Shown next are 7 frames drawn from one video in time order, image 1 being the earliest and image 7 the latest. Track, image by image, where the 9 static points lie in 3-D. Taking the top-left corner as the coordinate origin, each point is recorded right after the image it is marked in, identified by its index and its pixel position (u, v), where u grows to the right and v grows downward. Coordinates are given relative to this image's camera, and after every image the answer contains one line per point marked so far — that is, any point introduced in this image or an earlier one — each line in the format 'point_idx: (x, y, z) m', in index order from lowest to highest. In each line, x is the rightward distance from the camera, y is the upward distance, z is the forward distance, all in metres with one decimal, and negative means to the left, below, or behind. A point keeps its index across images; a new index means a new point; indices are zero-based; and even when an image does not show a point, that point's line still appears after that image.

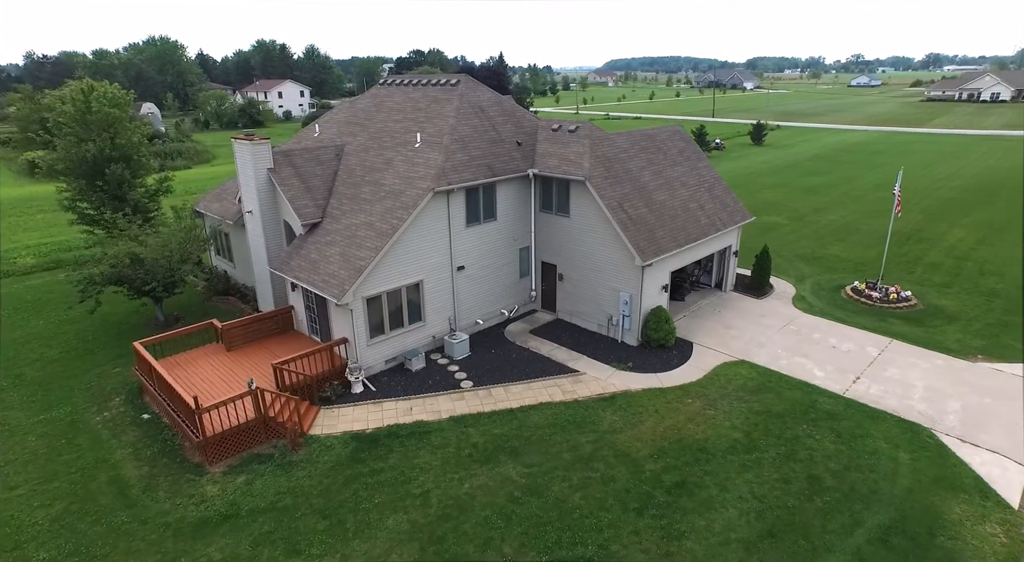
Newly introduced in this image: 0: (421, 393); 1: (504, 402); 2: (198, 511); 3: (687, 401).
0: (-2.5, -3.1, +15.9) m
1: (-0.2, -3.2, +15.4) m
2: (-6.4, -4.7, +11.9) m
3: (+4.7, -3.2, +15.4) m
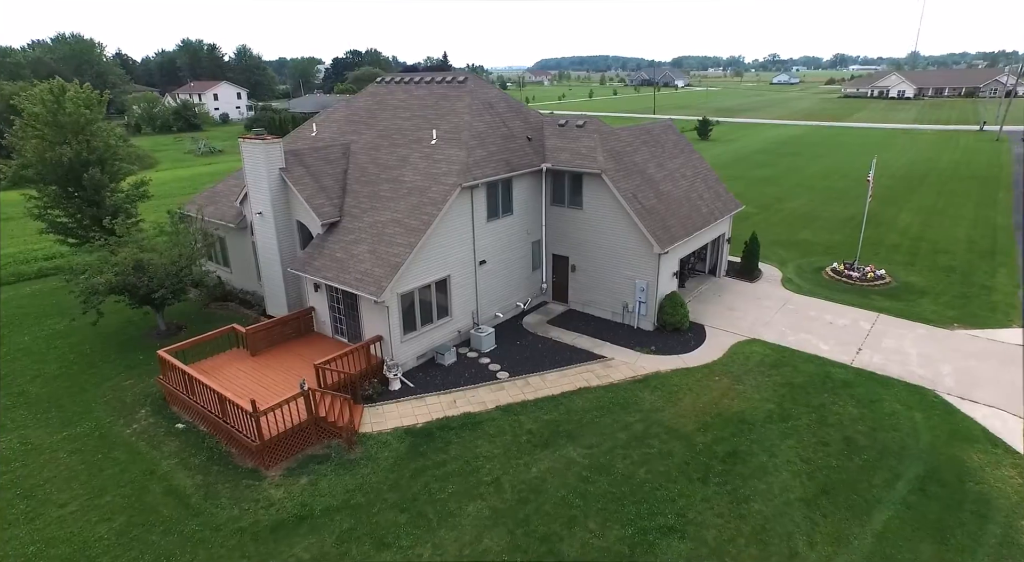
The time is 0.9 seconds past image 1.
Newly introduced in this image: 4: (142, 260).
0: (-1.4, -2.9, +16.1) m
1: (+0.9, -3.0, +15.8) m
2: (-4.9, -4.7, +11.7) m
3: (+5.7, -2.7, +16.3) m
4: (-11.5, +0.6, +18.0) m
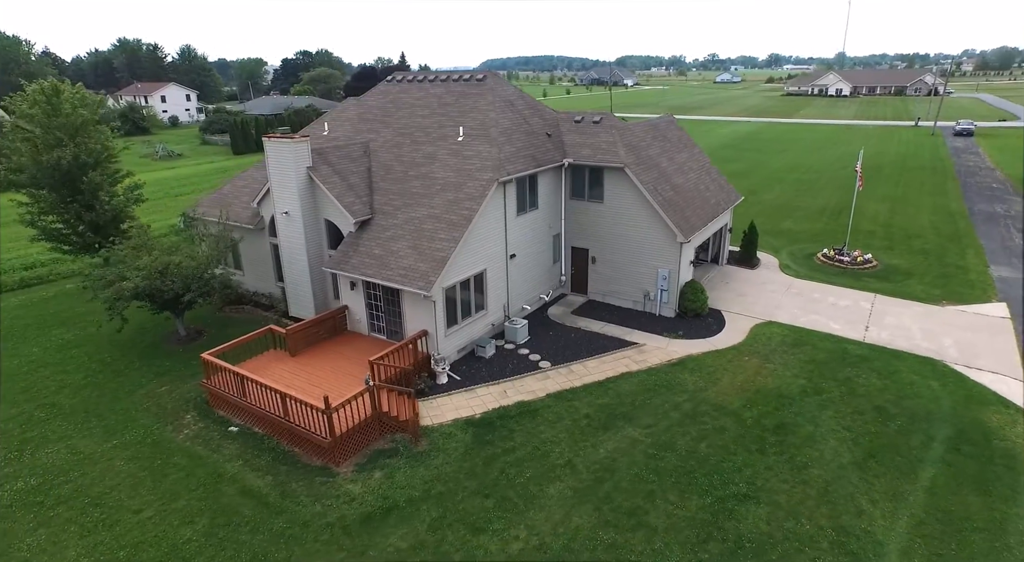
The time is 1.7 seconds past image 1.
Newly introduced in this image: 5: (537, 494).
0: (-0.2, -2.7, +16.4) m
1: (+2.2, -2.7, +16.4) m
2: (-3.2, -4.6, +11.8) m
3: (+7.0, -2.3, +17.2) m
4: (-10.5, +0.5, +17.5) m
5: (+0.5, -4.4, +12.0) m
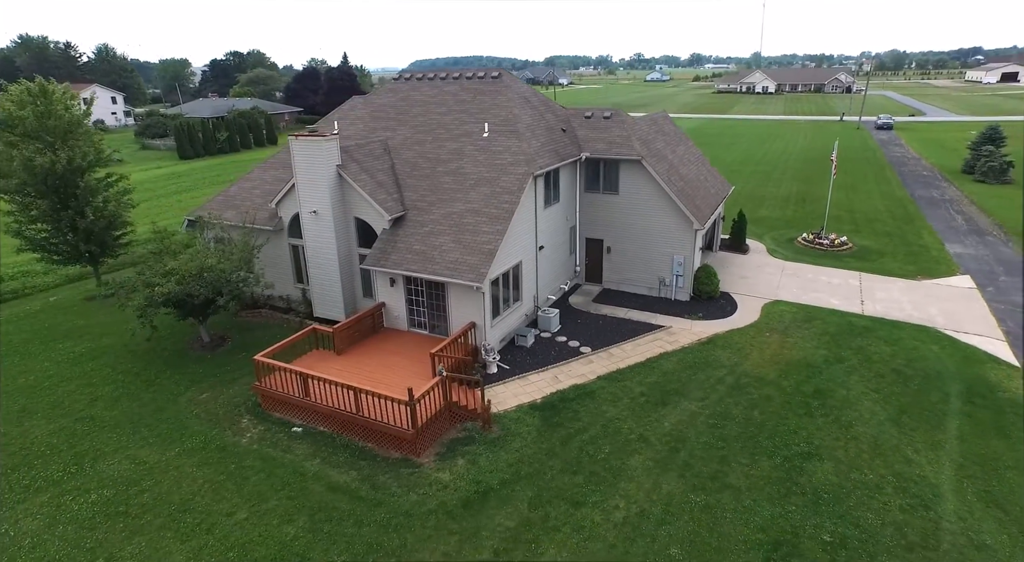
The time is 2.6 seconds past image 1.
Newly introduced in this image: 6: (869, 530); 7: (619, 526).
0: (+1.2, -2.4, +17.0) m
1: (+3.5, -2.3, +17.2) m
2: (-1.3, -4.4, +12.0) m
3: (+8.1, -1.7, +18.5) m
4: (-9.3, +0.4, +17.0) m
5: (+2.4, -4.1, +12.7) m
6: (+6.7, -4.7, +10.9) m
7: (+2.1, -4.7, +11.1) m
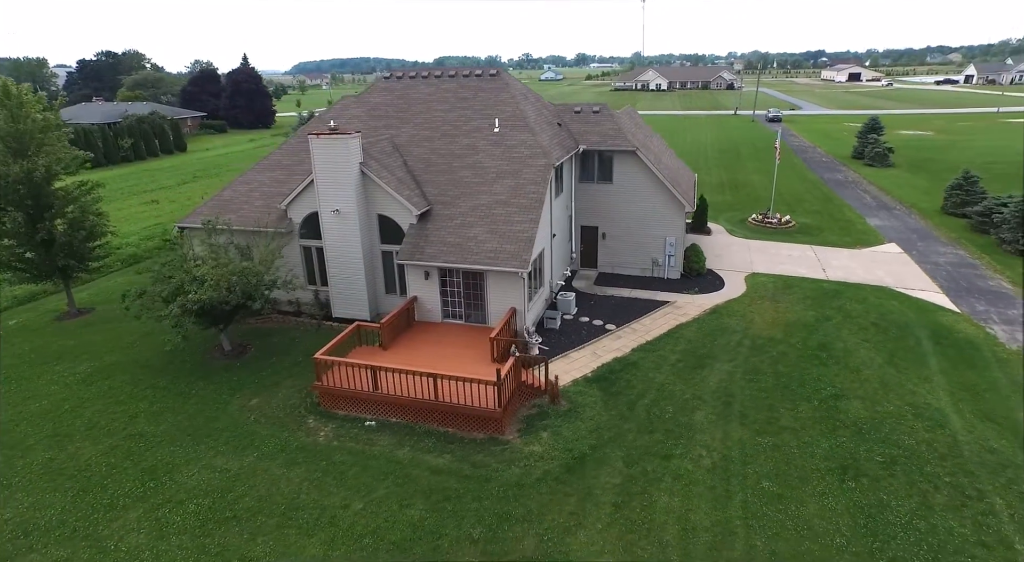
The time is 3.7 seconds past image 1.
0: (+2.3, -1.9, +18.1) m
1: (+4.5, -1.6, +18.7) m
2: (+0.8, -4.0, +12.9) m
3: (+8.9, -0.8, +20.8) m
4: (-8.2, +0.2, +16.4) m
5: (+4.3, -3.5, +14.1) m
6: (+8.8, -3.7, +13.0) m
7: (+4.3, -4.1, +12.5) m
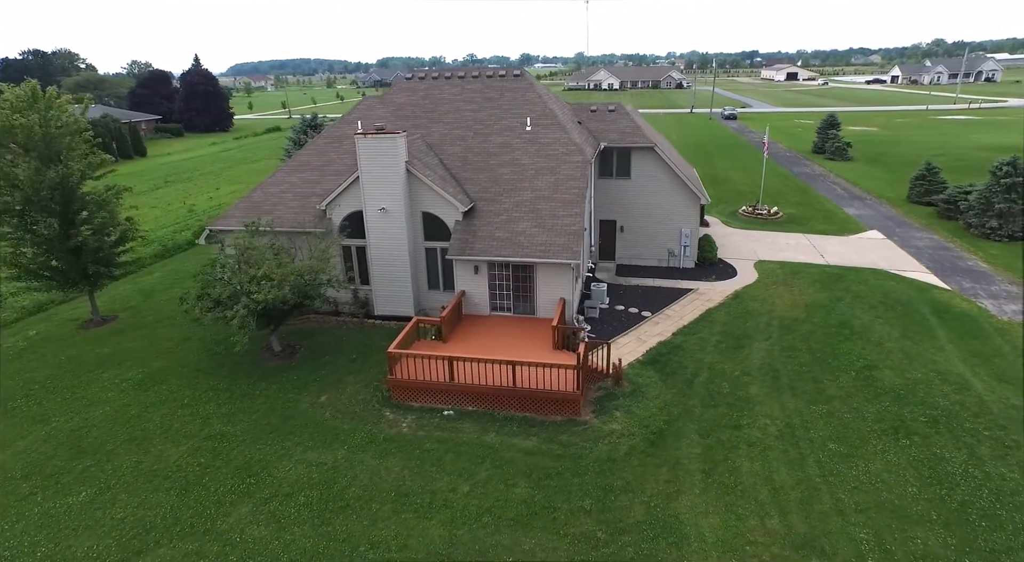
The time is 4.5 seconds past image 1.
0: (+3.8, -1.6, +19.1) m
1: (+6.0, -1.2, +19.8) m
2: (+2.8, -3.7, +13.7) m
3: (+10.1, -0.2, +22.2) m
4: (-6.6, +0.2, +16.5) m
5: (+6.2, -3.0, +15.2) m
6: (+10.8, -3.2, +14.5) m
7: (+6.3, -3.7, +13.6) m
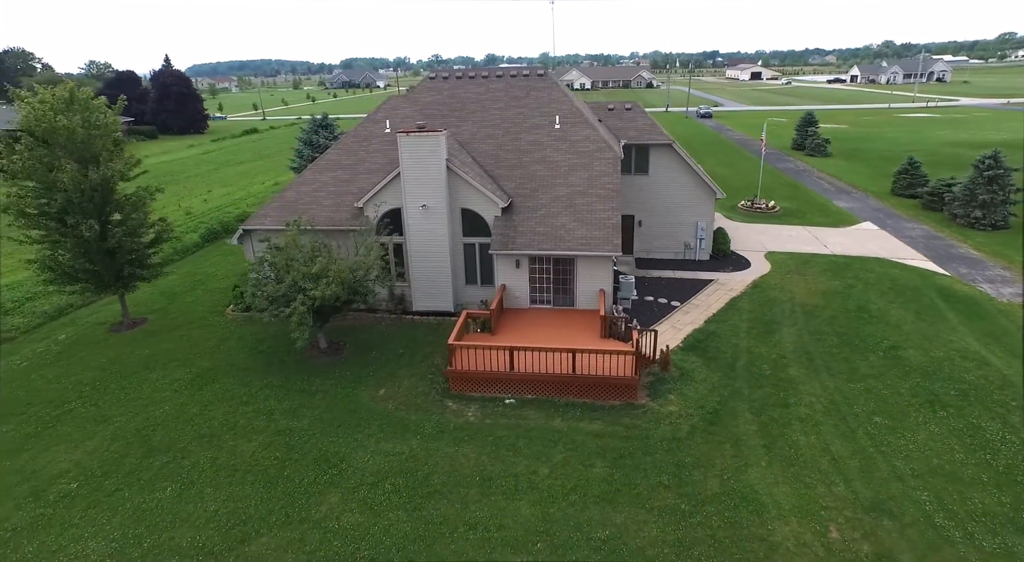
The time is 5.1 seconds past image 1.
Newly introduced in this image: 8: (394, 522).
0: (+5.0, -1.3, +19.8) m
1: (+7.2, -0.9, +20.7) m
2: (+4.4, -3.4, +14.4) m
3: (+11.2, +0.2, +23.3) m
4: (-5.2, +0.3, +16.7) m
5: (+7.7, -2.7, +16.1) m
6: (+12.3, -2.7, +15.6) m
7: (+7.9, -3.3, +14.5) m
8: (-2.3, -4.7, +11.4) m
